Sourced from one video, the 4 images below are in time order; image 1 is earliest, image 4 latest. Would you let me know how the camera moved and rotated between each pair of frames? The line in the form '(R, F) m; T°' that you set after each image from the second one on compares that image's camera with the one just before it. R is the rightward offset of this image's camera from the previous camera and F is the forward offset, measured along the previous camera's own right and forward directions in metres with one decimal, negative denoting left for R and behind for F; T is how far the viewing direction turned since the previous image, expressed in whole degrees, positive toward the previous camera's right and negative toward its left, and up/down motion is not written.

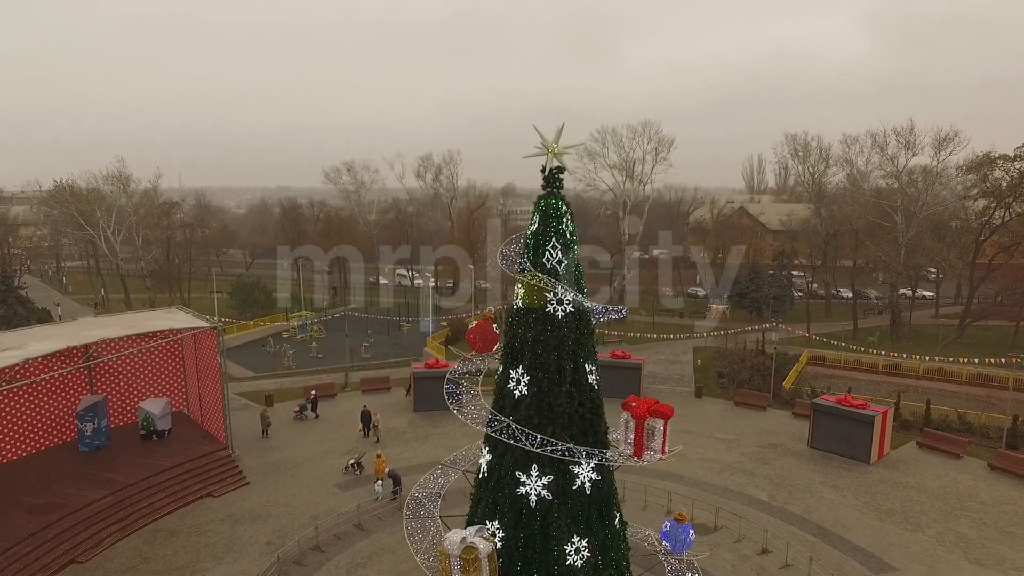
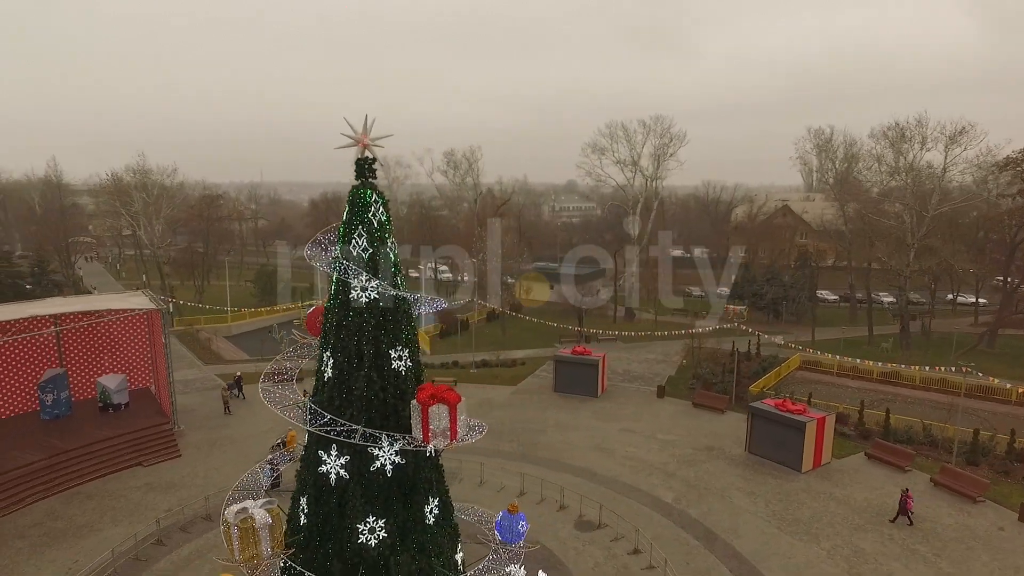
(+4.0, 0.0) m; -6°
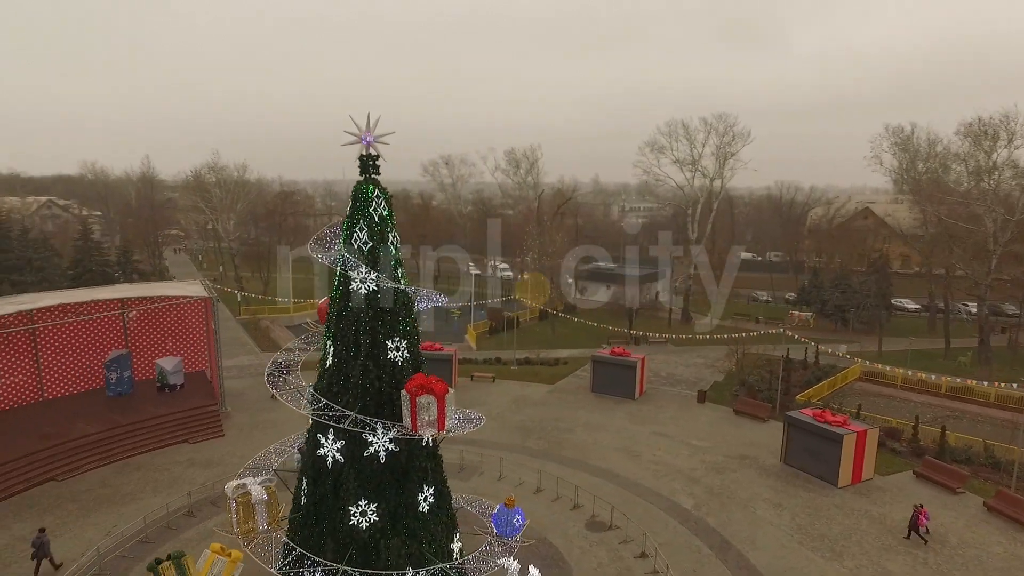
(+1.2, 0.0) m; -7°
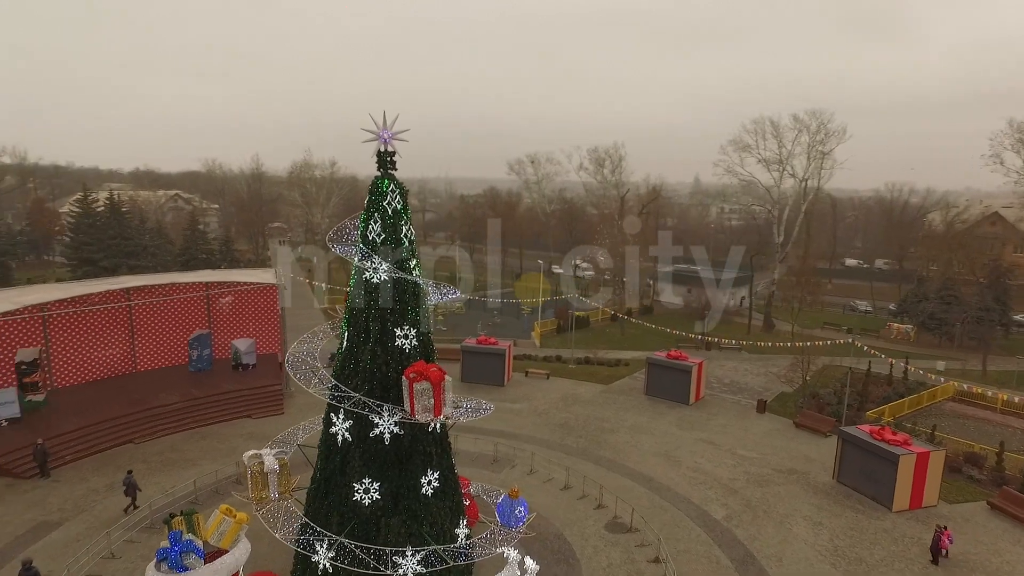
(+1.5, 0.0) m; -9°
